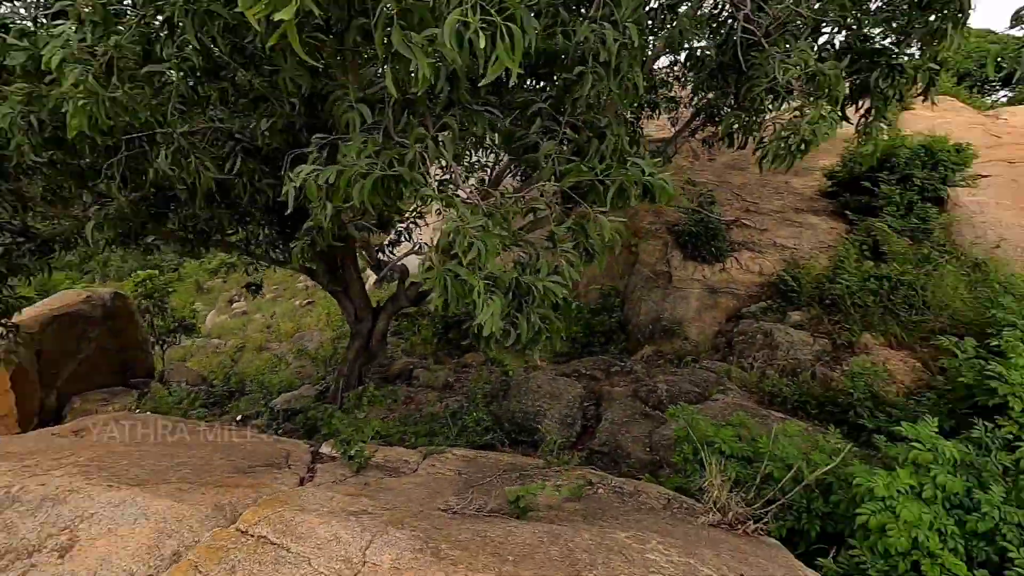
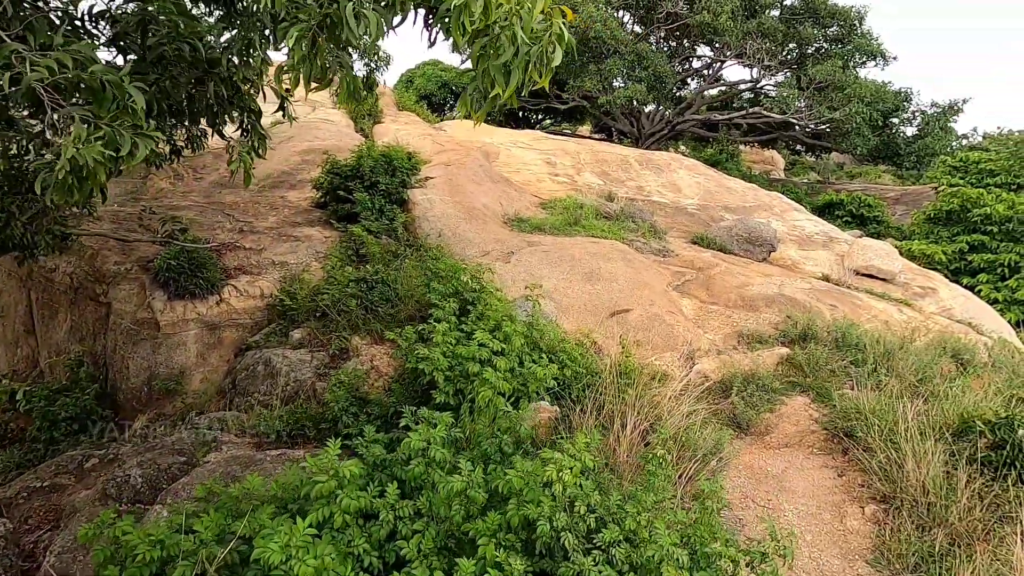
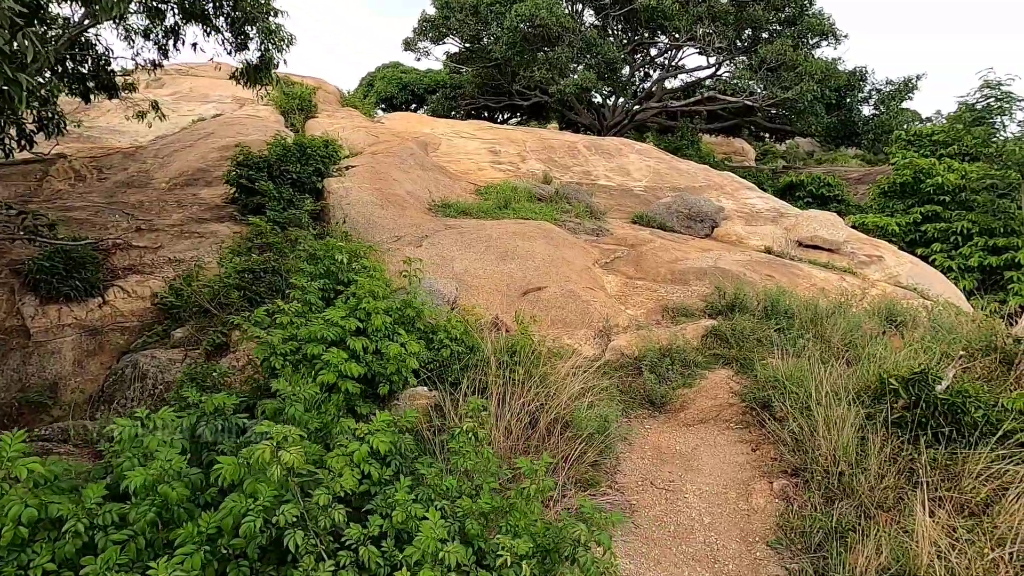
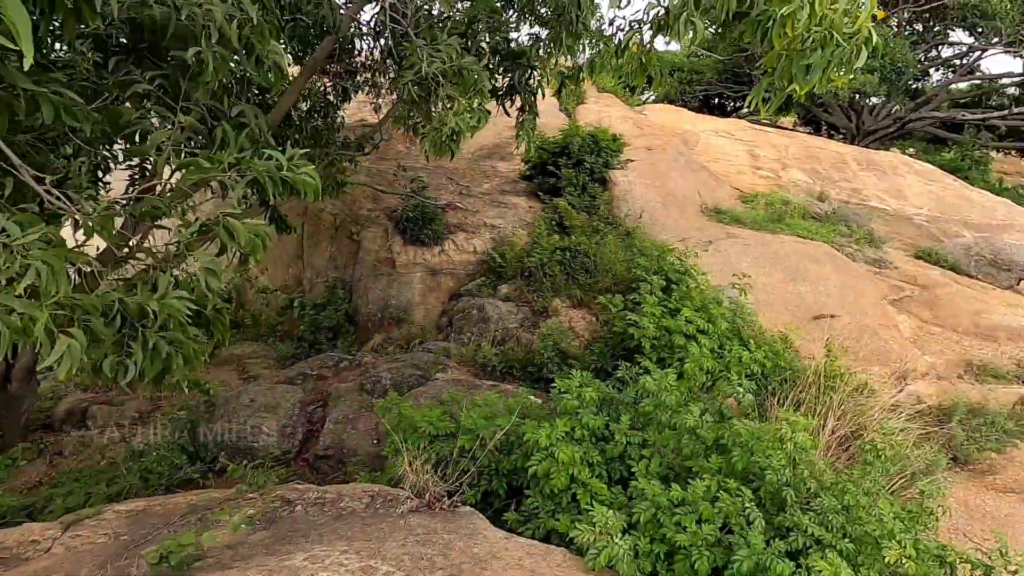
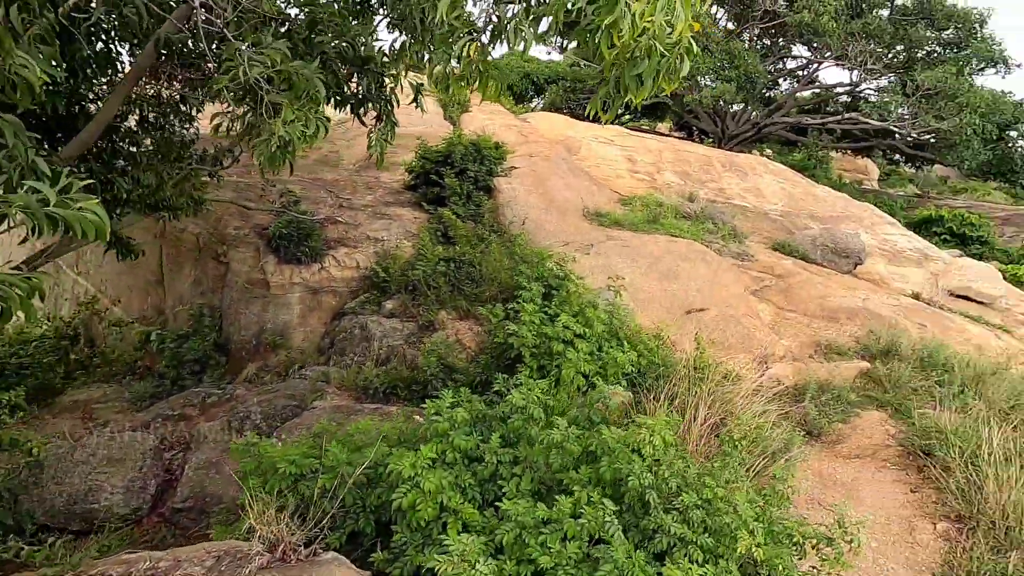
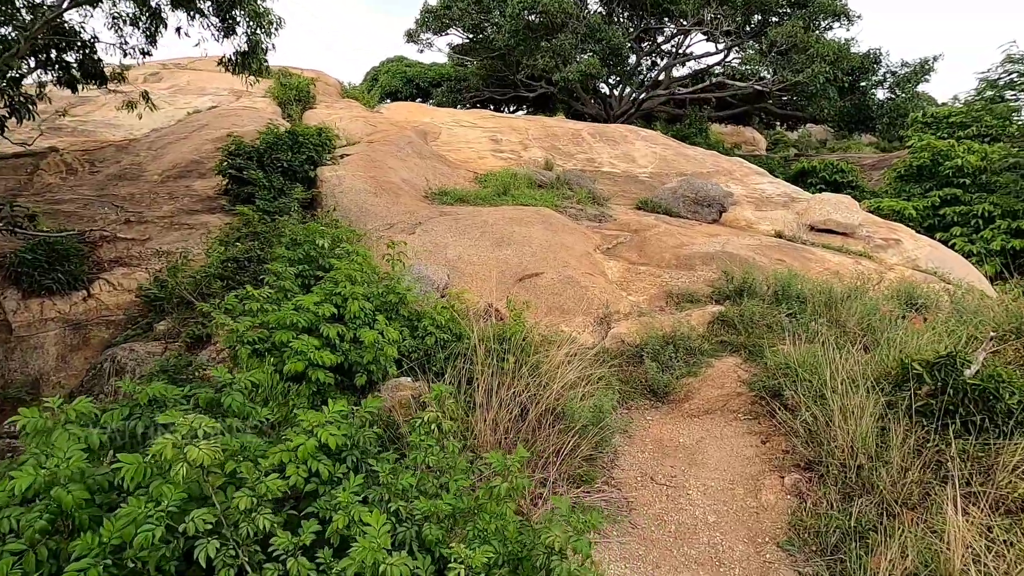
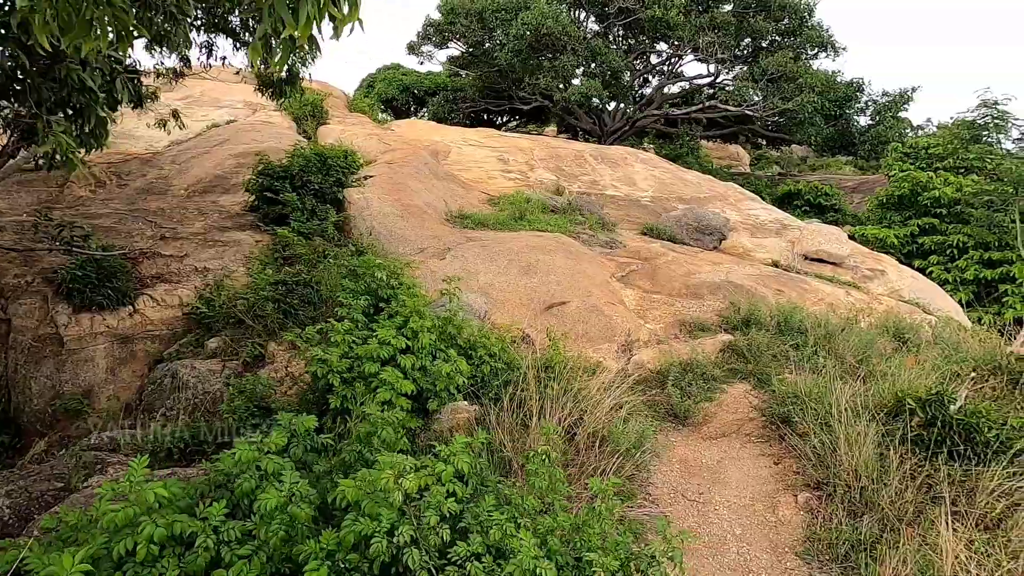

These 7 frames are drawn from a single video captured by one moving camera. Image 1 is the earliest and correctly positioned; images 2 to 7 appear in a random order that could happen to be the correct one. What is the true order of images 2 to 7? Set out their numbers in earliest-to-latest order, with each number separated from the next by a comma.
4, 5, 2, 7, 3, 6
